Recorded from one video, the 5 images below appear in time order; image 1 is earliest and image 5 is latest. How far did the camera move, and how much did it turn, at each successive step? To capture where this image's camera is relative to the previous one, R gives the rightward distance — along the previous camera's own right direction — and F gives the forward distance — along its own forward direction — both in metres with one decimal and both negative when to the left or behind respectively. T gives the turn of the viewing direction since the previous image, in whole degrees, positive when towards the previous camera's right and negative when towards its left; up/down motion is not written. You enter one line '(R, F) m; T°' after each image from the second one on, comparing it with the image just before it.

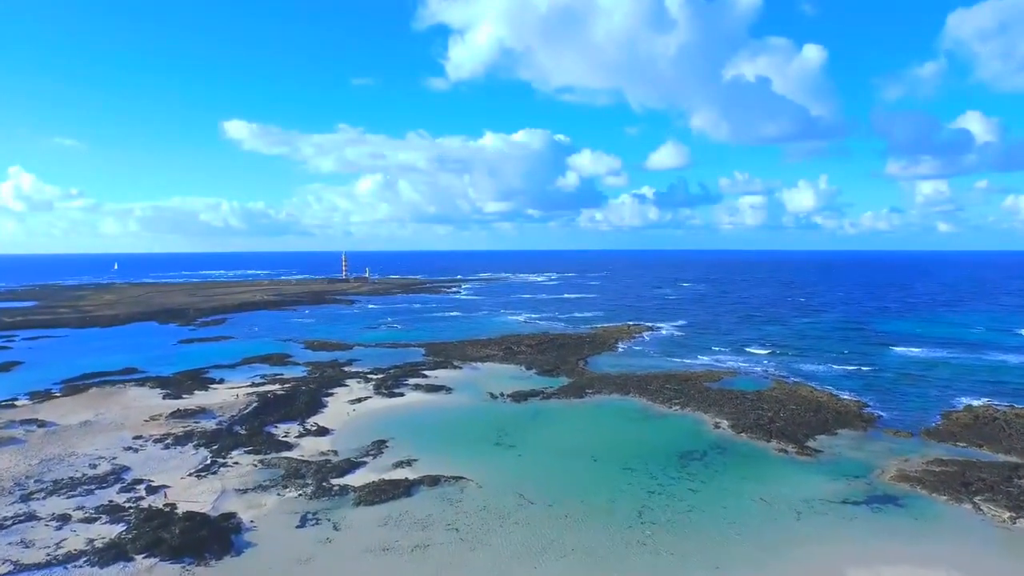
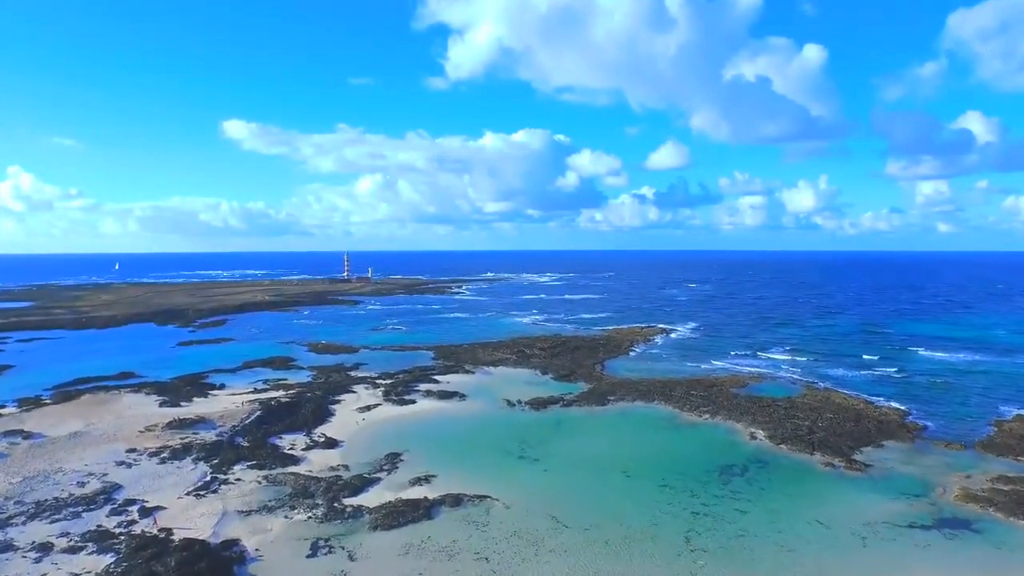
(-1.0, +1.8) m; 0°
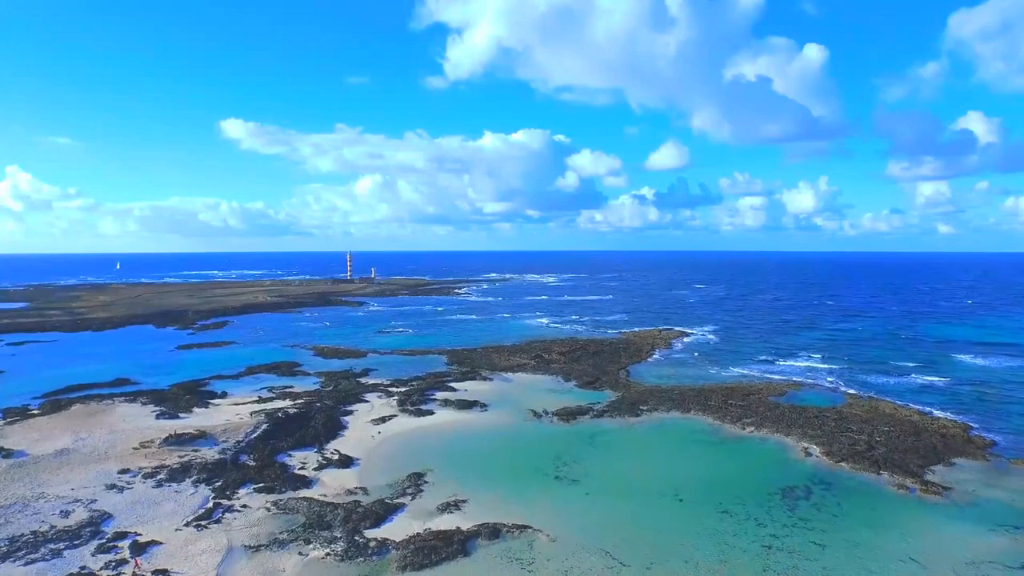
(-1.4, +2.3) m; 0°
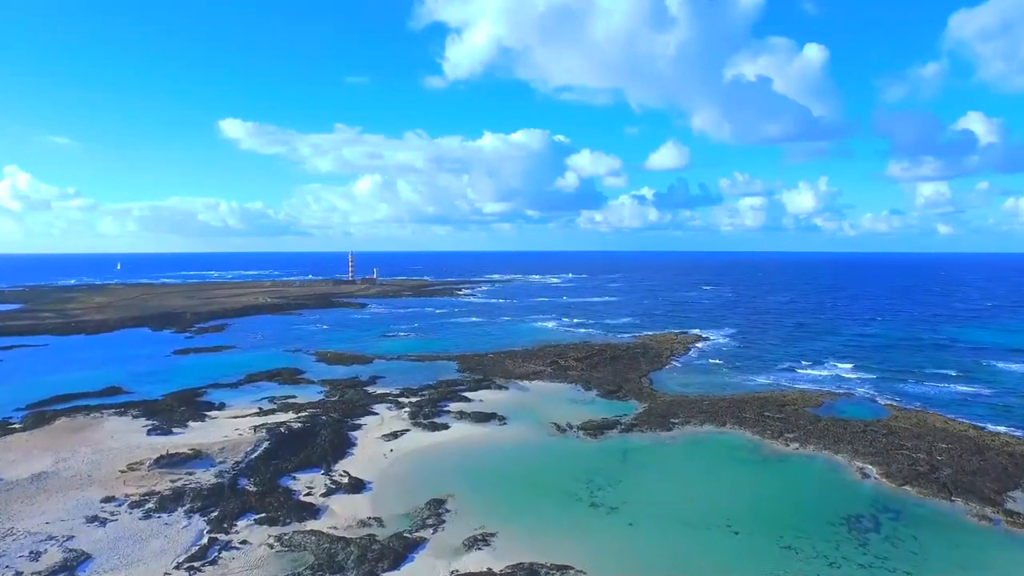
(-1.1, +2.2) m; 0°
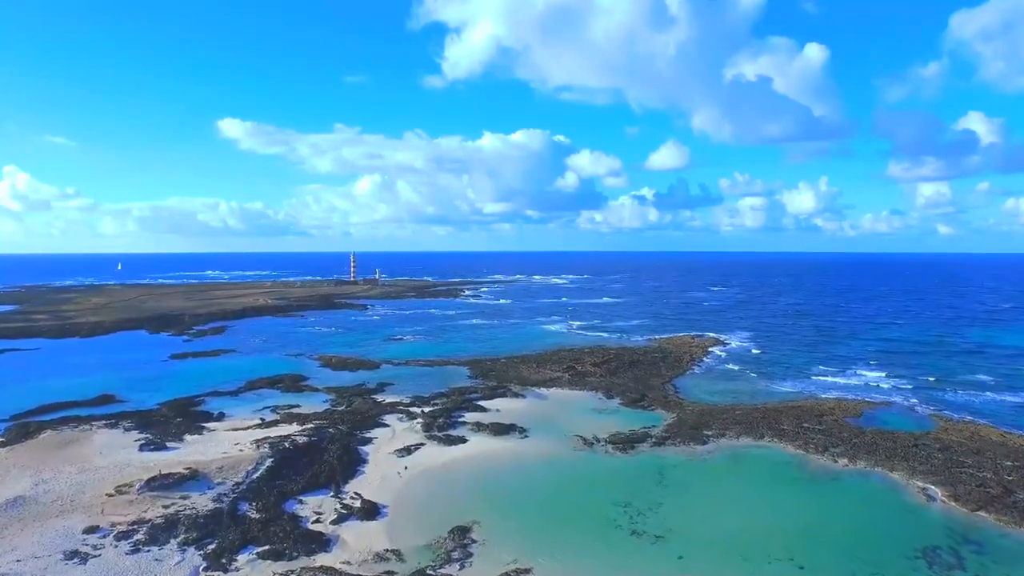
(-1.0, +2.0) m; 0°
